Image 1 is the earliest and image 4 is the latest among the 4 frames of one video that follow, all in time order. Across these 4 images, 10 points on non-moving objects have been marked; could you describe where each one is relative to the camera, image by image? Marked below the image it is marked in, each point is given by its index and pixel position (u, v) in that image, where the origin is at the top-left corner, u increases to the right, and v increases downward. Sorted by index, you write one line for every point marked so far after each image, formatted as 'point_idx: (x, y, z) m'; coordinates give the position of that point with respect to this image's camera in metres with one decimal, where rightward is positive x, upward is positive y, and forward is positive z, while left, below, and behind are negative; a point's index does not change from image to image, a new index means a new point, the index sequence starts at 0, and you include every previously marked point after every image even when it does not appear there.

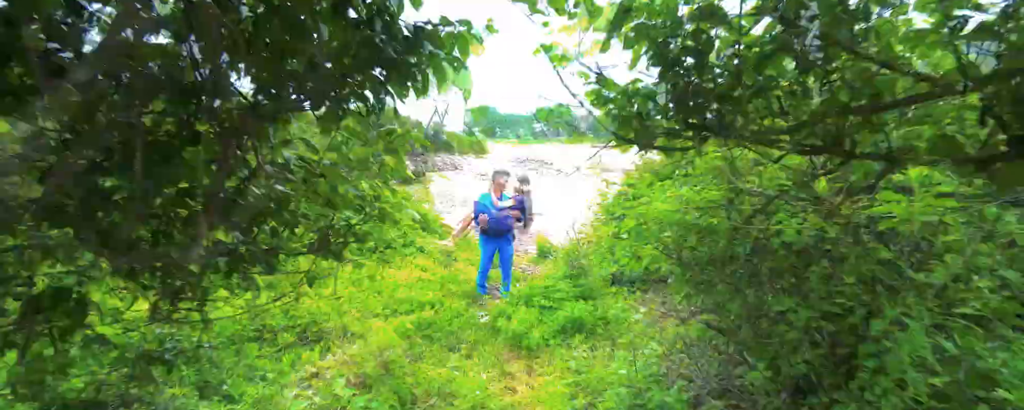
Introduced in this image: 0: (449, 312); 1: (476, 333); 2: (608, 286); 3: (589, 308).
0: (-0.6, -1.1, +4.9) m
1: (-0.3, -1.2, +4.5) m
2: (+1.1, -0.9, +5.3) m
3: (+0.8, -1.0, +4.9) m
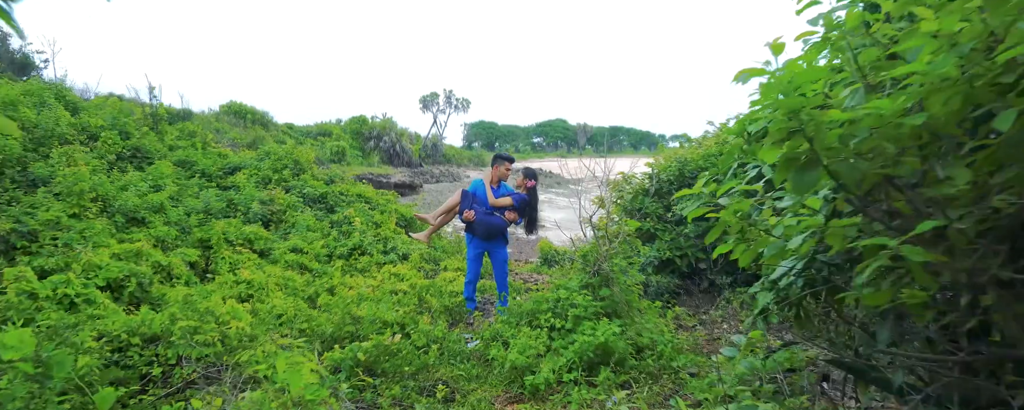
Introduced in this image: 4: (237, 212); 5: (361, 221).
0: (-0.7, -1.0, +3.6) m
1: (-0.4, -1.1, +3.2) m
2: (+1.1, -0.8, +4.0) m
3: (+0.8, -0.9, +3.6) m
4: (-3.7, -0.1, +6.5) m
5: (-2.3, -0.2, +7.5) m
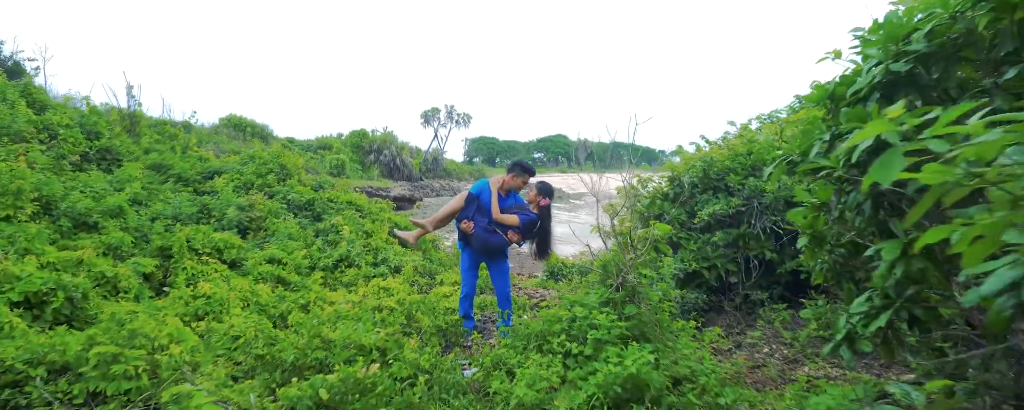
0: (-0.6, -1.0, +2.9) m
1: (-0.3, -1.1, +2.6) m
2: (+1.1, -0.8, +3.4) m
3: (+0.8, -0.9, +2.9) m
4: (-3.7, -0.2, +5.9) m
5: (-2.3, -0.3, +6.8) m
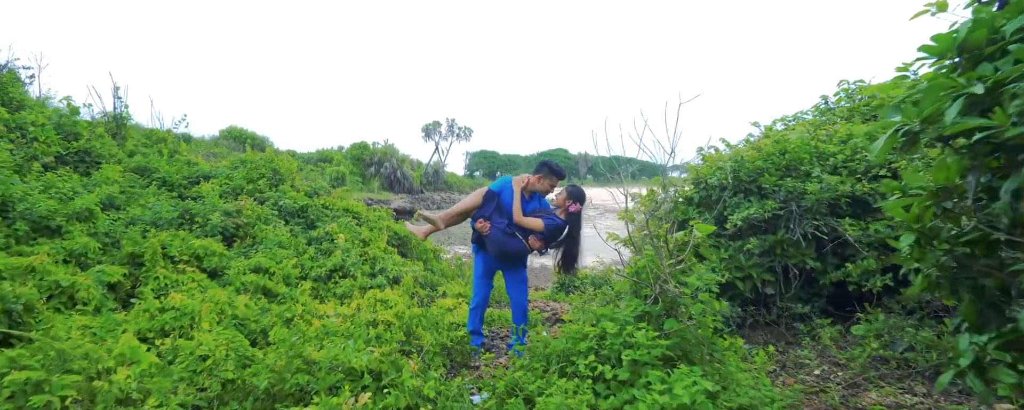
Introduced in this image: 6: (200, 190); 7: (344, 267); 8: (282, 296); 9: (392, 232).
0: (-0.5, -0.9, +2.4) m
1: (-0.2, -1.0, +2.1) m
2: (+1.2, -0.8, +2.9) m
3: (+0.9, -0.9, +2.4) m
4: (-3.6, -0.2, +5.4) m
5: (-2.2, -0.4, +6.3) m
6: (-4.1, +0.2, +6.3) m
7: (-1.9, -0.7, +5.5) m
8: (-2.1, -0.8, +4.3) m
9: (-1.9, -0.4, +7.5) m
